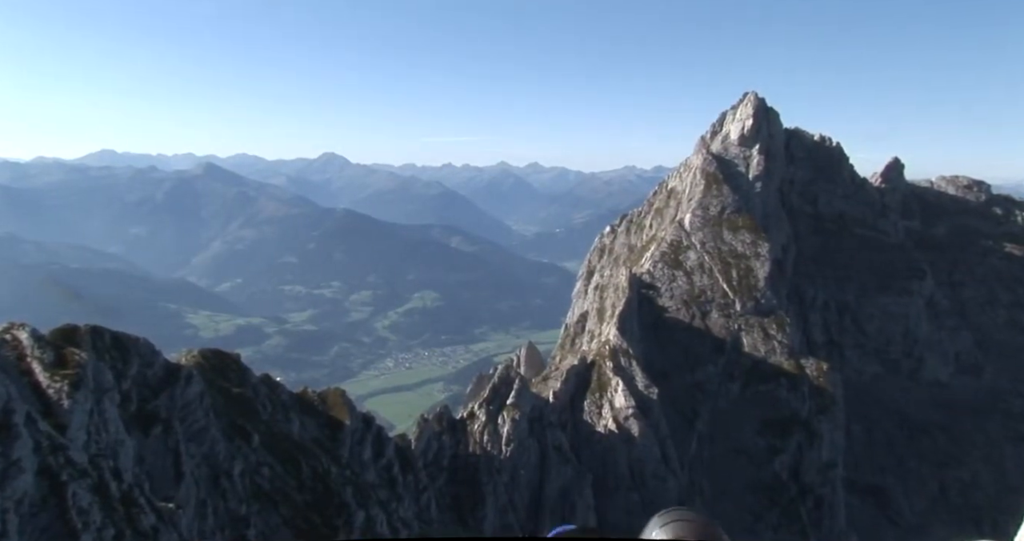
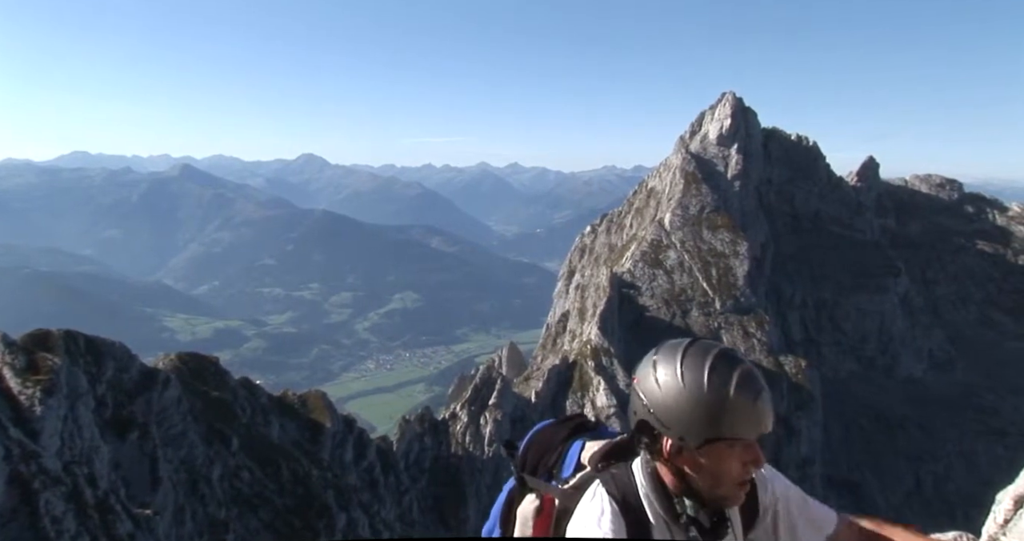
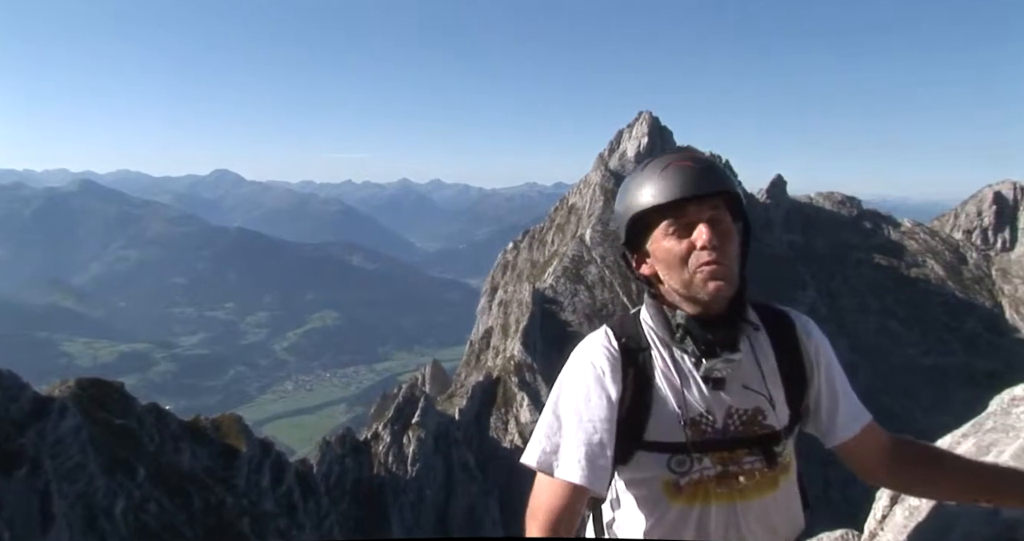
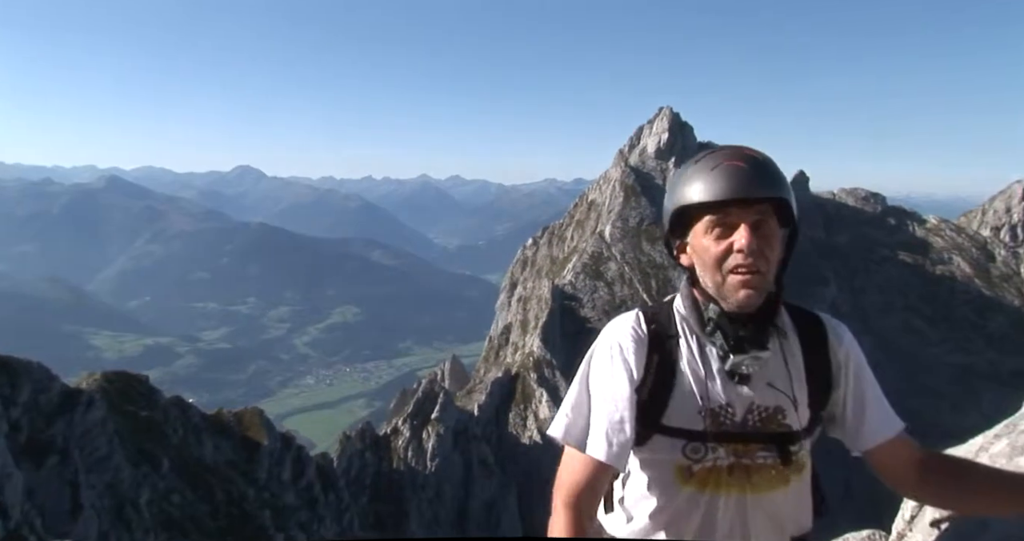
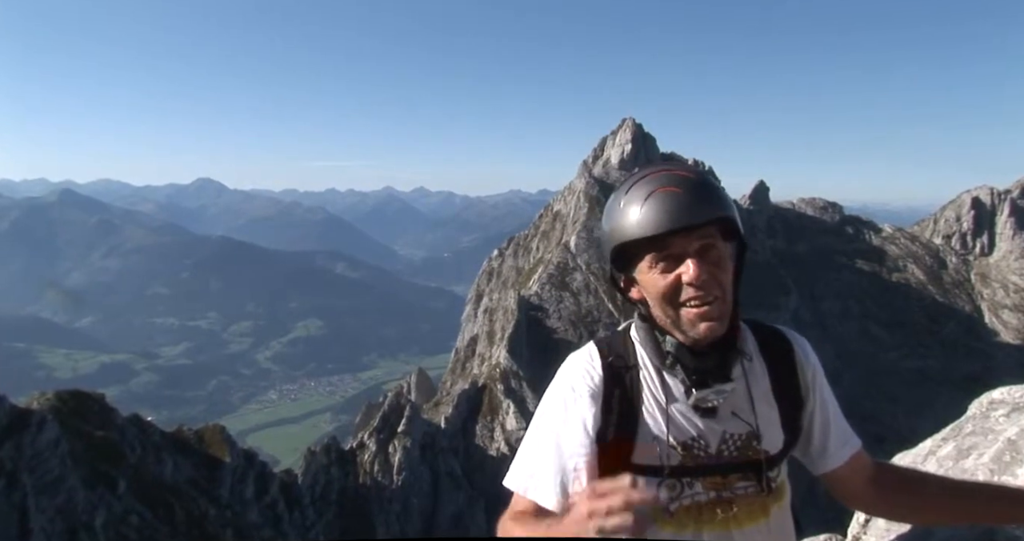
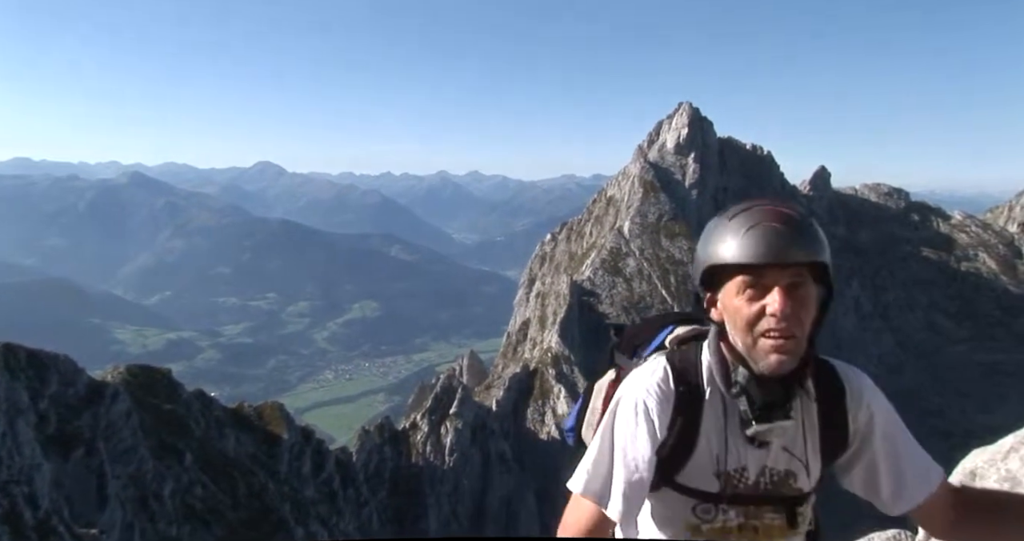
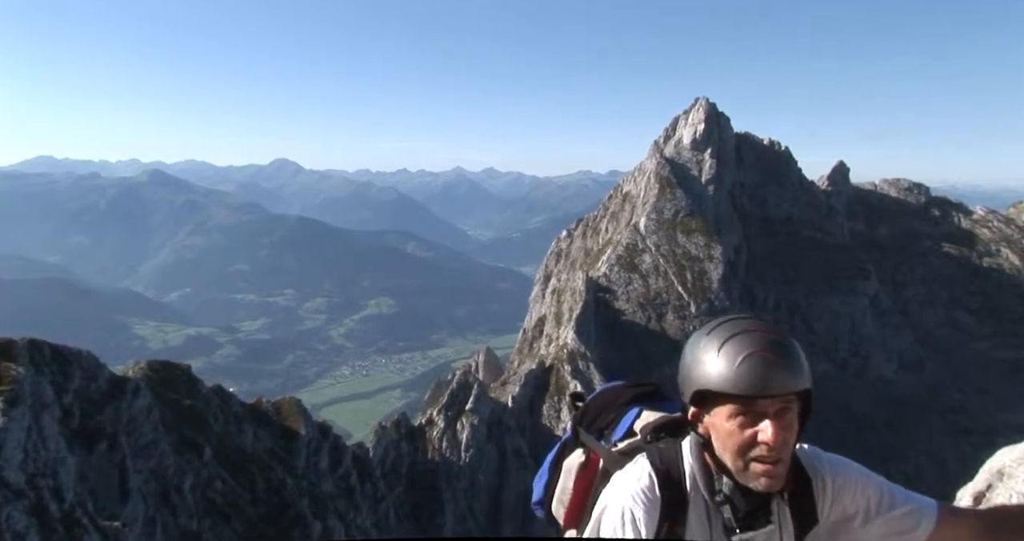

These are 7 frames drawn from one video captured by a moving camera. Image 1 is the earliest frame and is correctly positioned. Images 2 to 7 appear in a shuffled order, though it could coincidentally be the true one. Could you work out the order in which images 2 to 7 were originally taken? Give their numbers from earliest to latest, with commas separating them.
2, 7, 6, 4, 3, 5
